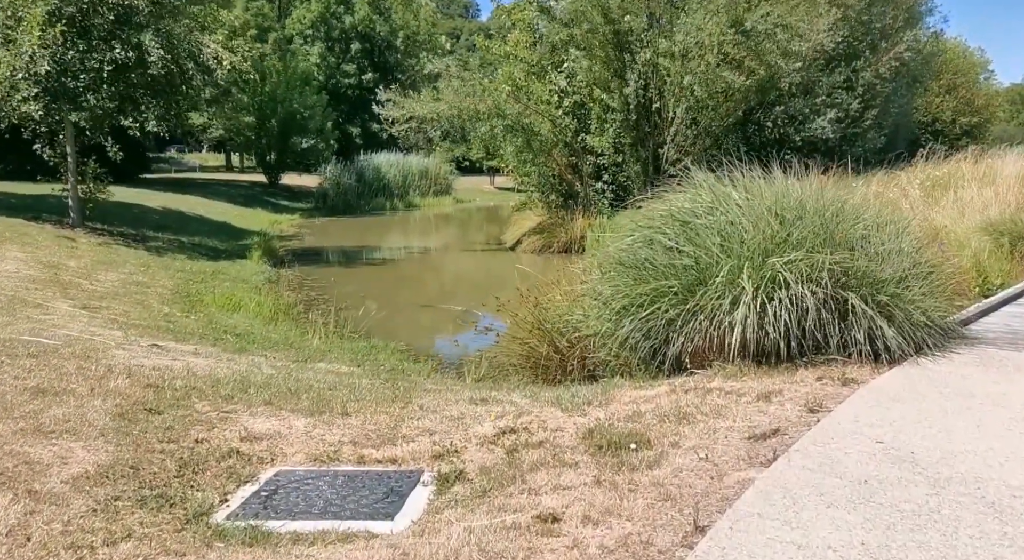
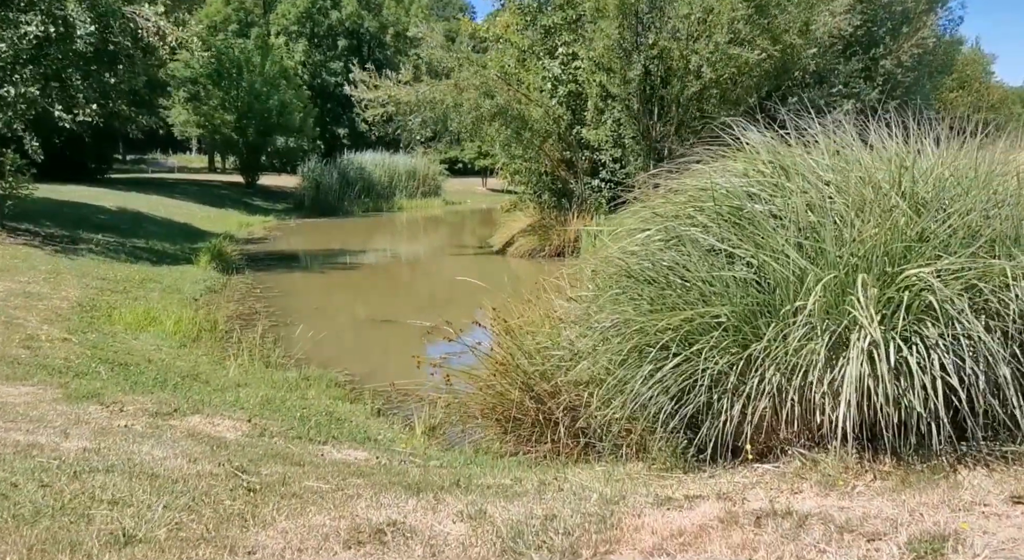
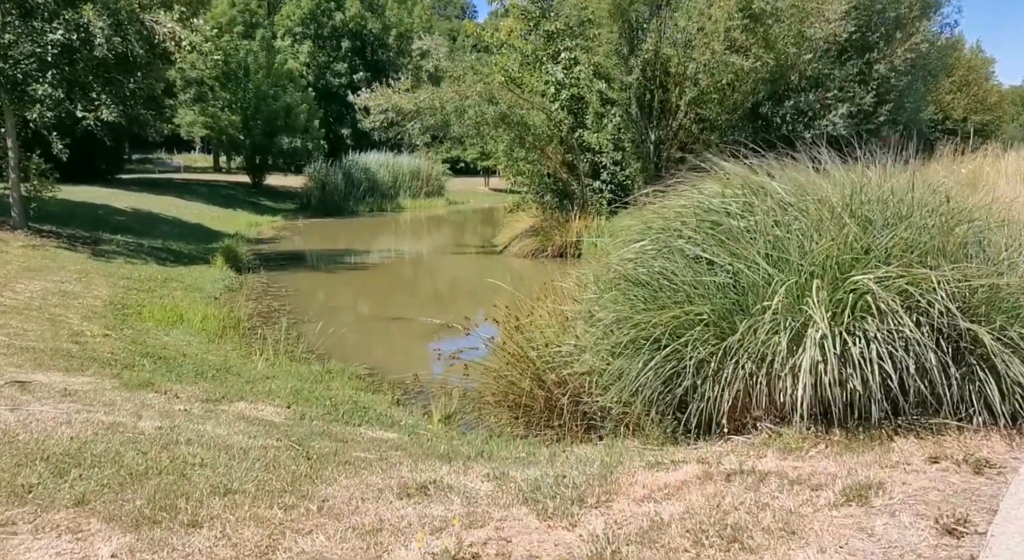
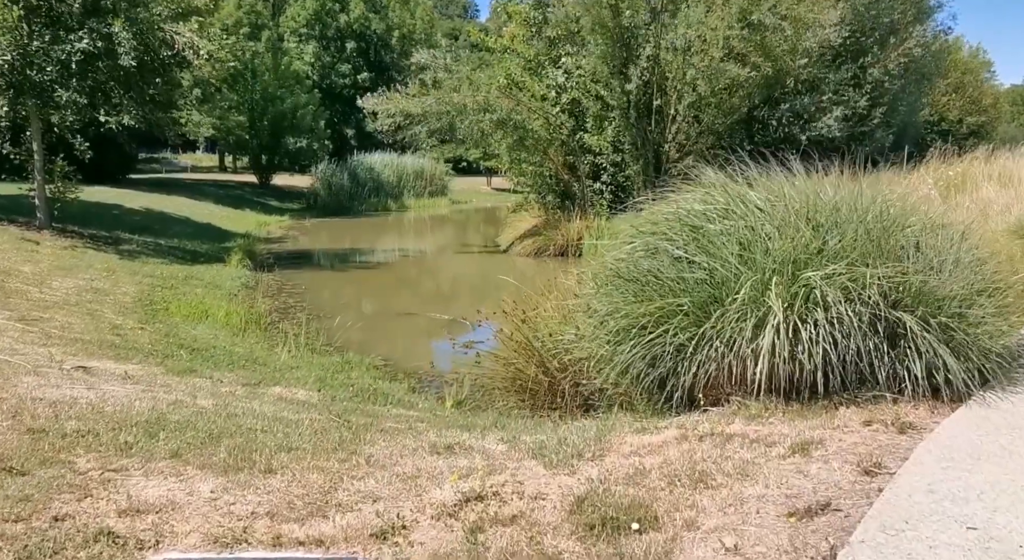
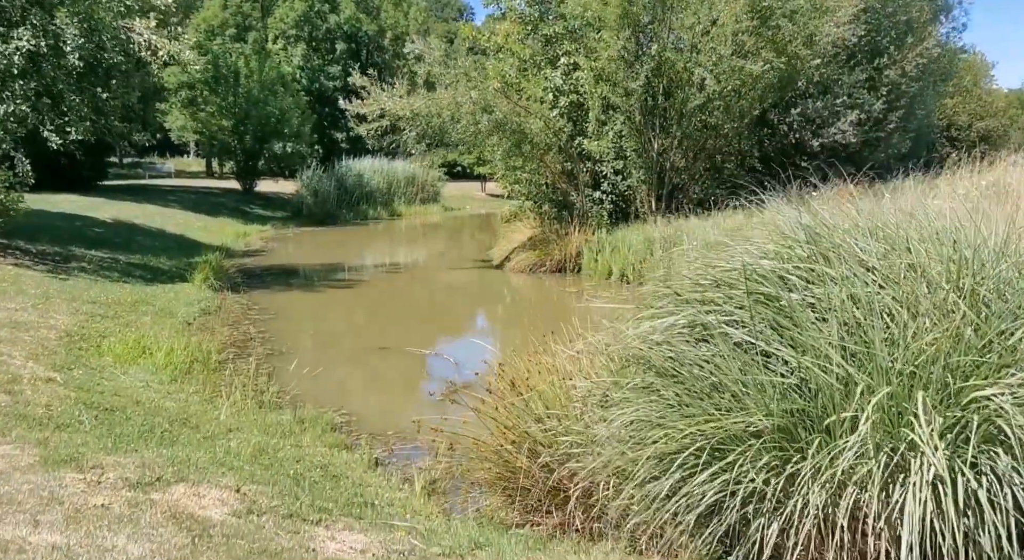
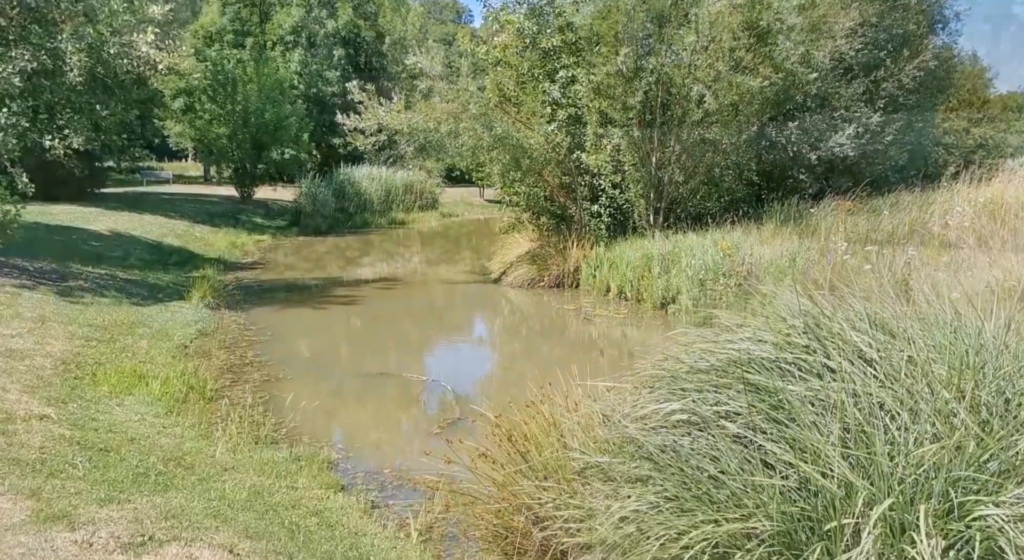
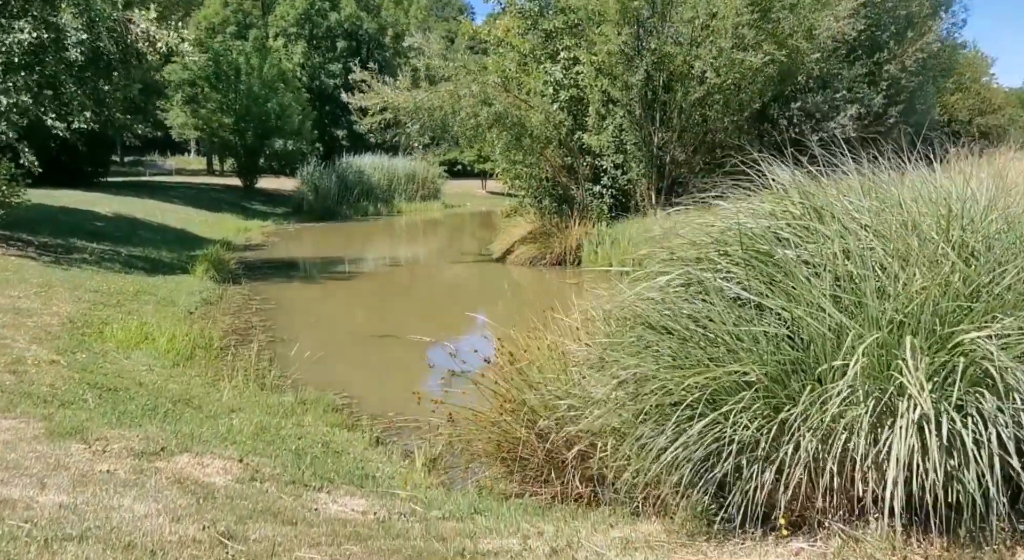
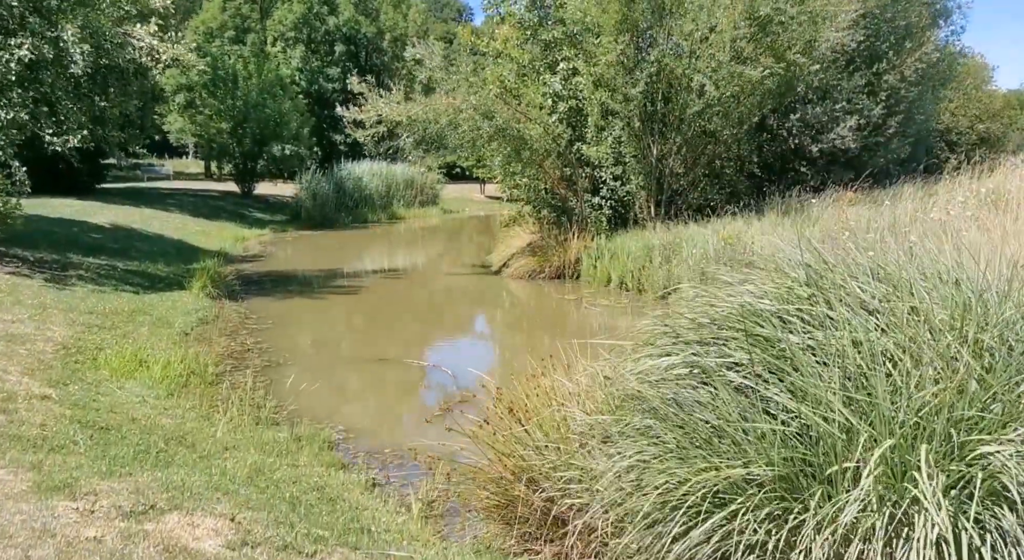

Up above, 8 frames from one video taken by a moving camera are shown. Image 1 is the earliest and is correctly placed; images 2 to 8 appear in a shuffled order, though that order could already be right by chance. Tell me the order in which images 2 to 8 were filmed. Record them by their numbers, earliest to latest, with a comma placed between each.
4, 3, 2, 7, 5, 8, 6
